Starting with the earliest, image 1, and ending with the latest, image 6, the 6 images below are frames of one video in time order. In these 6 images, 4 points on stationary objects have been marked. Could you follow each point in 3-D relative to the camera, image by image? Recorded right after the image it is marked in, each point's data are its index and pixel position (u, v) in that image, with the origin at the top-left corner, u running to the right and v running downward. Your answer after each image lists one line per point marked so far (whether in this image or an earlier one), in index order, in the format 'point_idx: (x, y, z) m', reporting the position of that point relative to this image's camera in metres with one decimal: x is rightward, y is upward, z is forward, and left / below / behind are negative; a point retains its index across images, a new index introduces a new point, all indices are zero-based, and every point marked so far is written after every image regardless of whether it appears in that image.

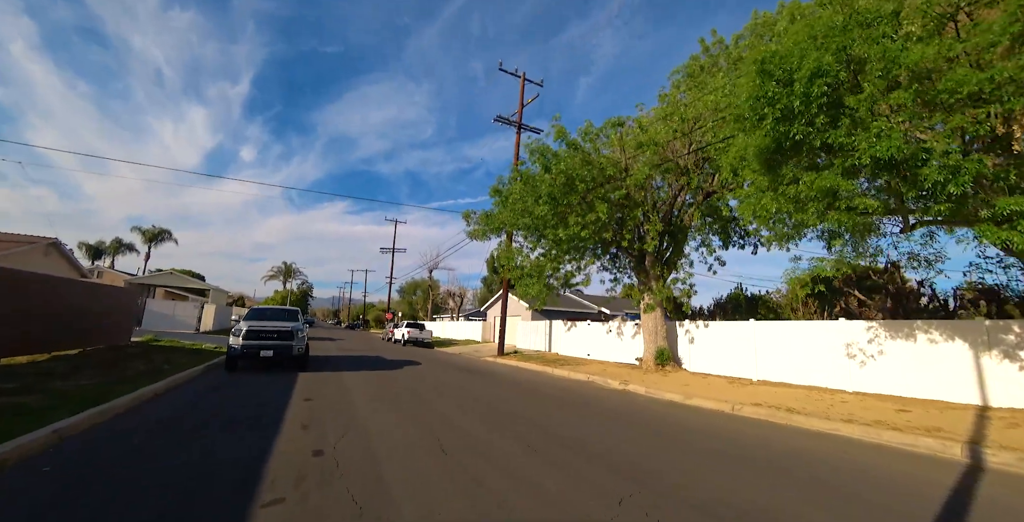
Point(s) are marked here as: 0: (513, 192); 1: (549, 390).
0: (+0.2, +2.3, +15.4) m
1: (+1.2, -4.0, +13.9) m
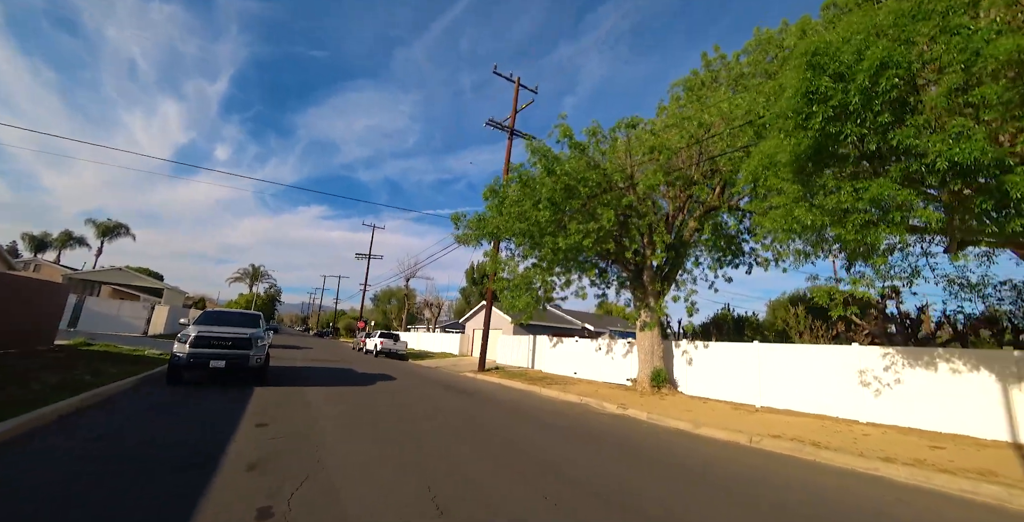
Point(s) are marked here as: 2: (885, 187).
0: (0.0, +2.0, +14.2) m
1: (+0.8, -4.3, +12.6) m
2: (+6.0, +1.2, +7.1) m
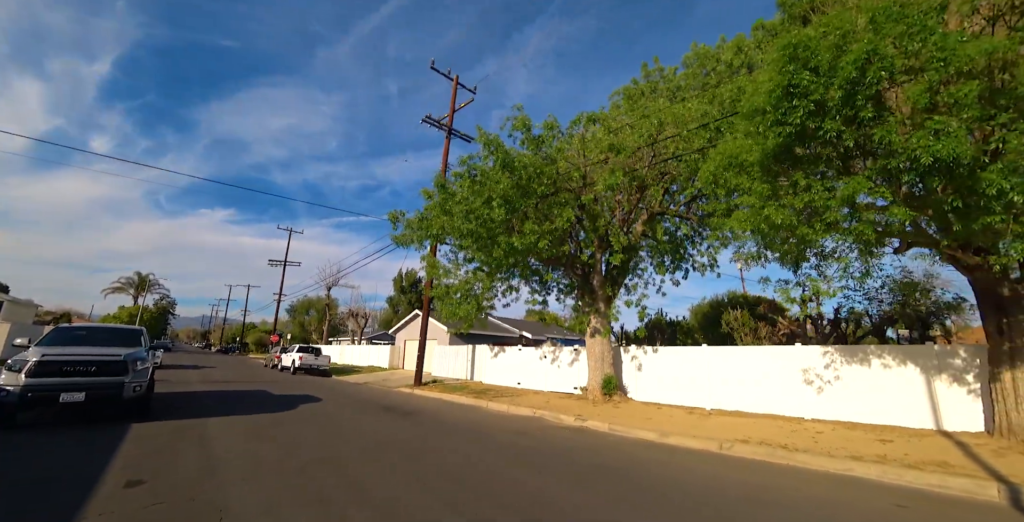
0: (-1.6, +2.0, +13.0) m
1: (-0.5, -4.3, +11.3) m
2: (+5.5, +1.2, +6.9) m
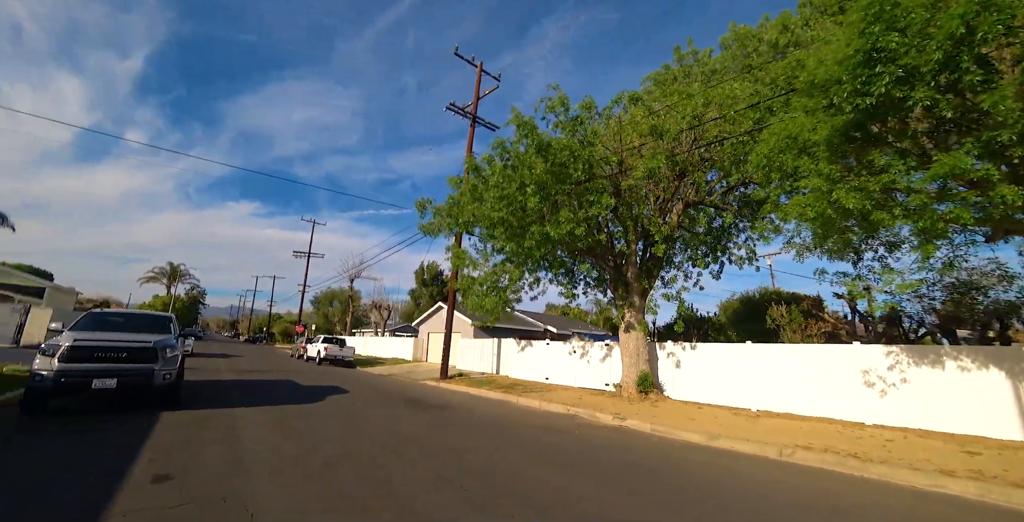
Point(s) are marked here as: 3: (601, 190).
0: (-0.7, +2.3, +12.4) m
1: (+0.3, -4.1, +10.8) m
2: (+6.2, +1.4, +6.1) m
3: (+2.4, +2.0, +11.5) m
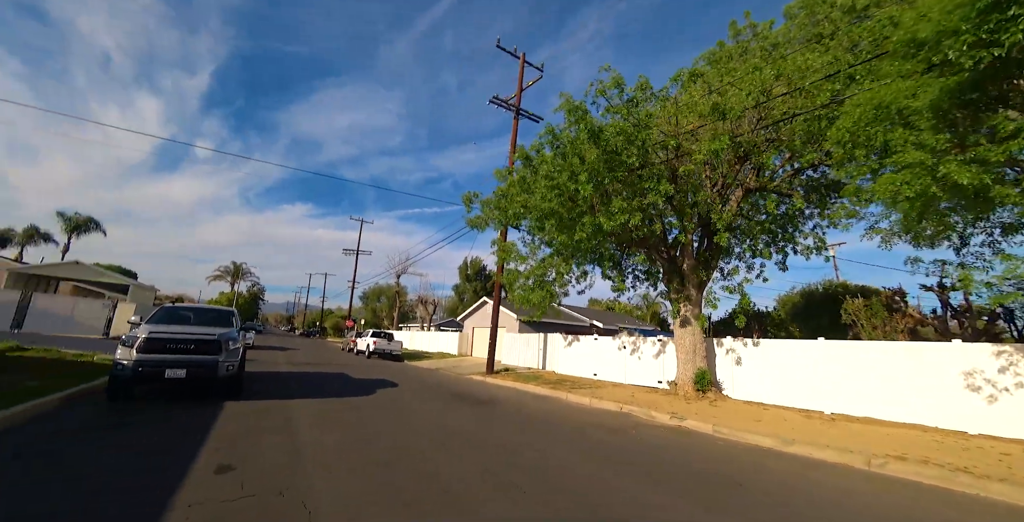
0: (+0.6, +2.5, +12.1) m
1: (+1.5, -3.9, +10.5) m
2: (+6.8, +1.6, +5.1) m
3: (+3.6, +2.2, +10.9) m
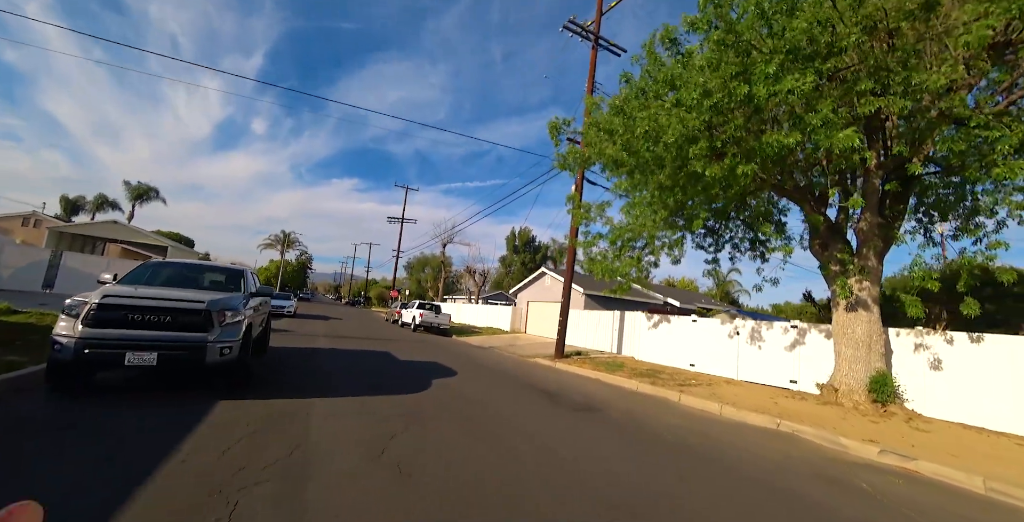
0: (+2.8, +3.4, +8.4) m
1: (+3.4, -3.0, +7.1) m
2: (+8.3, +2.0, +1.0) m
3: (+5.7, +3.0, +6.9) m
